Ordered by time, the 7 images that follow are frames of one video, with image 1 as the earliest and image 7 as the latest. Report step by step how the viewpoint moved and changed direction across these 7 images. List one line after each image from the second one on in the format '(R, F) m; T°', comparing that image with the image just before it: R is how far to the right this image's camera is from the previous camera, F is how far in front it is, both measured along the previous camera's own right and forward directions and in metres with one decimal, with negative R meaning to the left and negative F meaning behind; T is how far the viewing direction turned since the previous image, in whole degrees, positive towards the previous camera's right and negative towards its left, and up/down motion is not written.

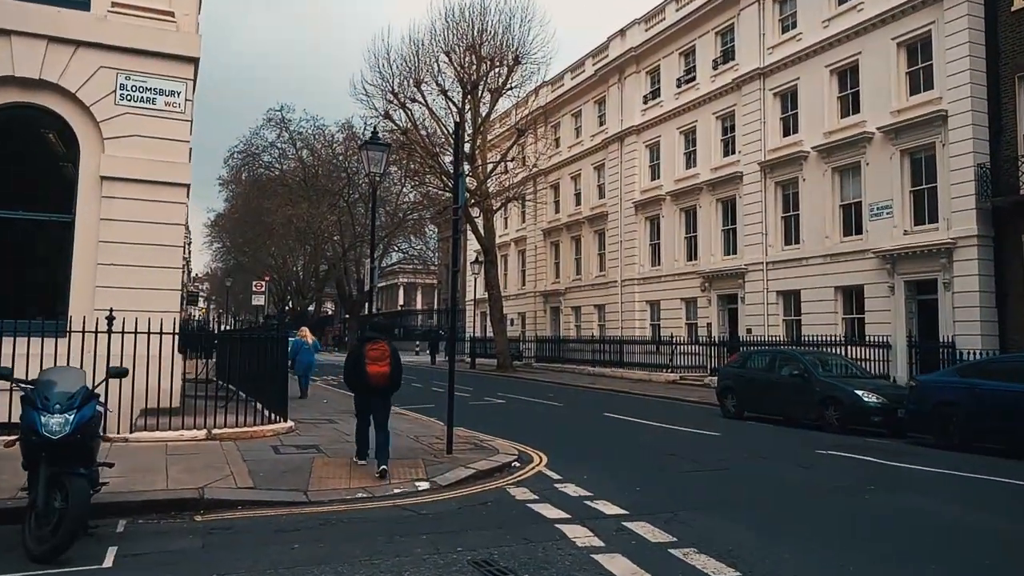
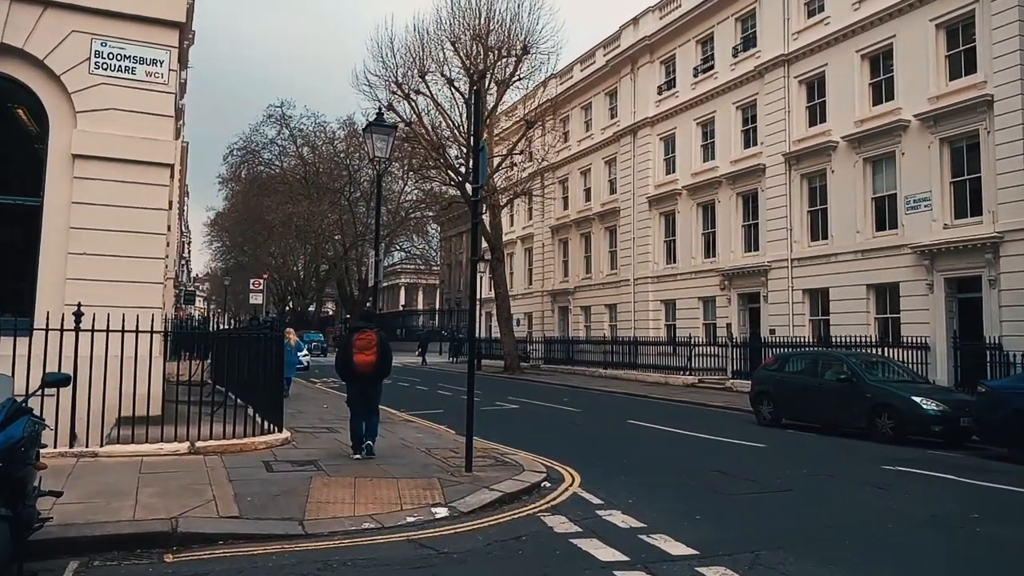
(-0.3, +1.4) m; 0°
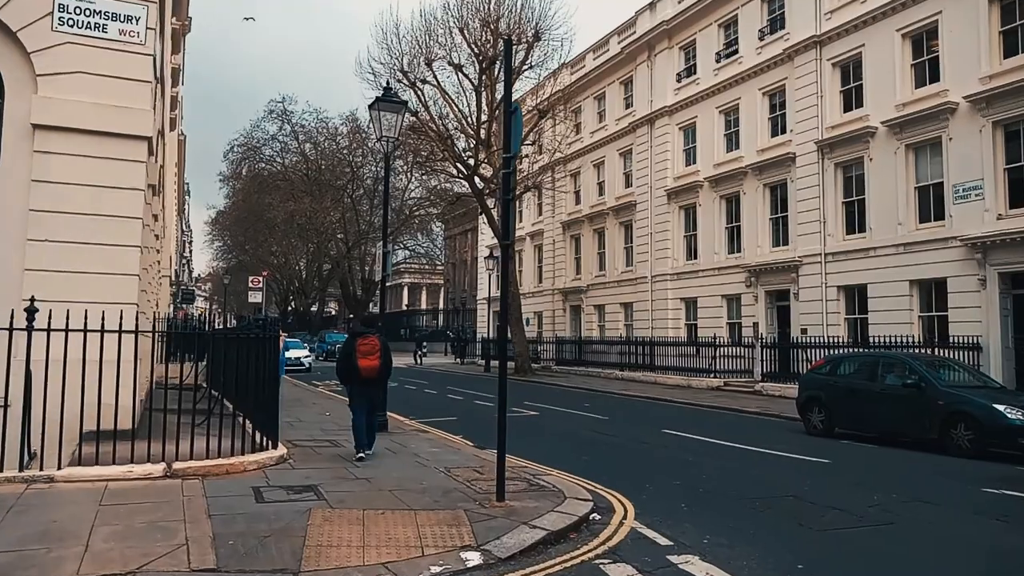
(-0.4, +1.6) m; 0°
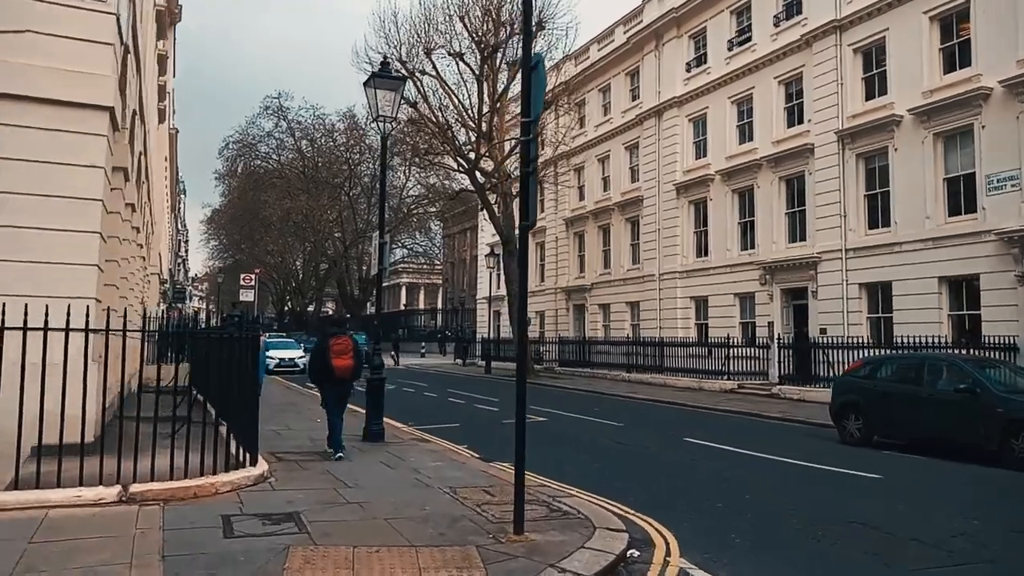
(-0.2, +1.3) m; 0°
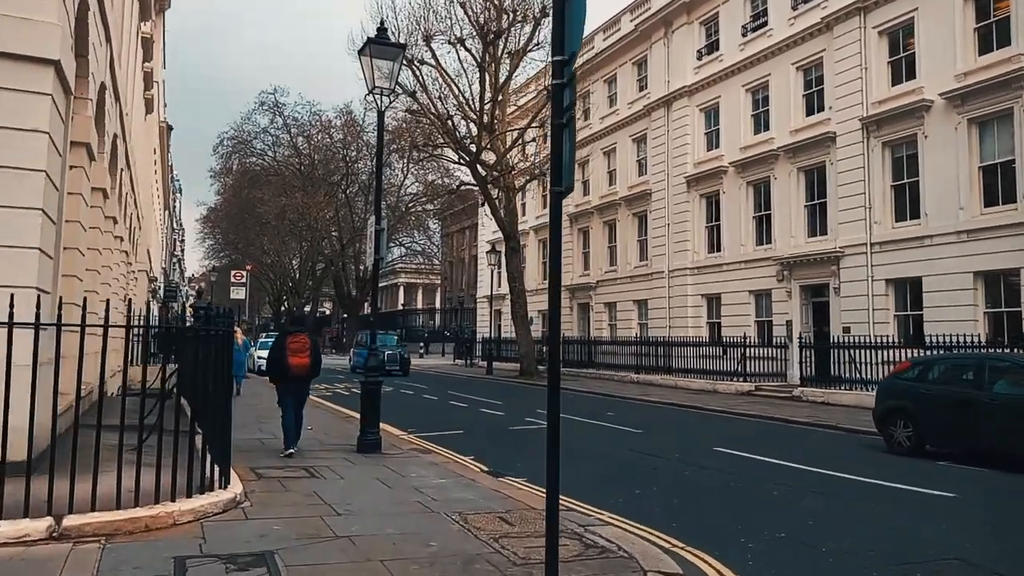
(-0.2, +1.3) m; 0°
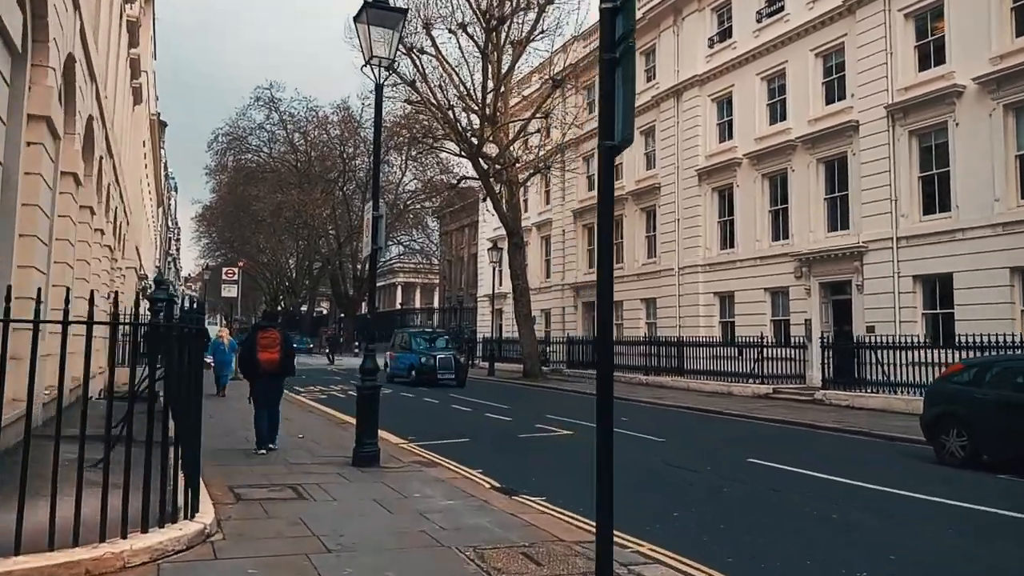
(-0.2, +1.2) m; 0°
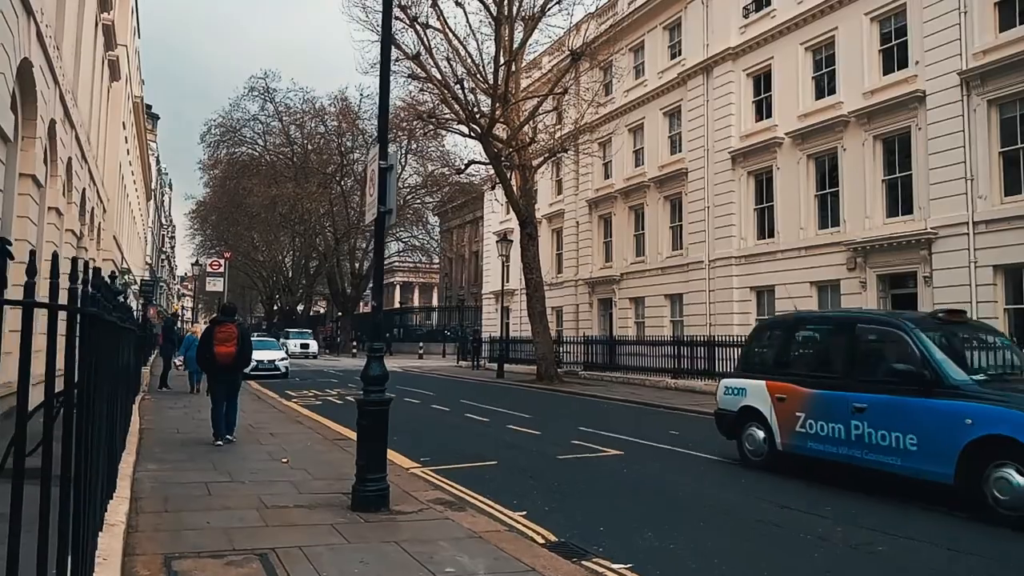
(-0.6, +2.6) m; 0°
